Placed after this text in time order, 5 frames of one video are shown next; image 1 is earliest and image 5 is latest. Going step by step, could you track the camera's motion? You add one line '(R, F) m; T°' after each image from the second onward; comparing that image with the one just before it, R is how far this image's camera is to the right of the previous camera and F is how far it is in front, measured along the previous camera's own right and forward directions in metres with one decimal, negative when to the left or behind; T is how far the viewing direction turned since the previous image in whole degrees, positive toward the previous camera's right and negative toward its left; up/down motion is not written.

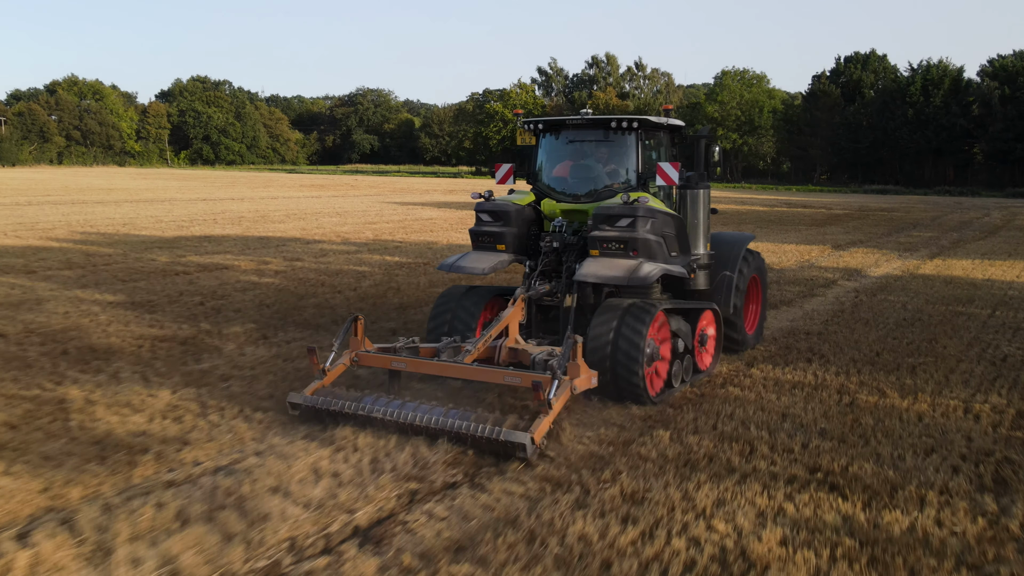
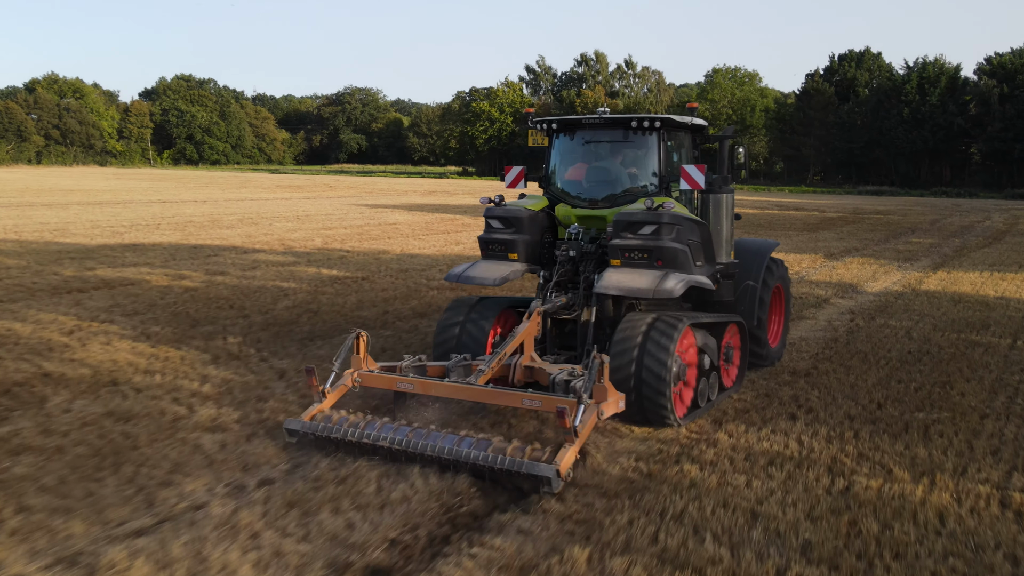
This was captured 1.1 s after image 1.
(+0.5, +1.5) m; 0°
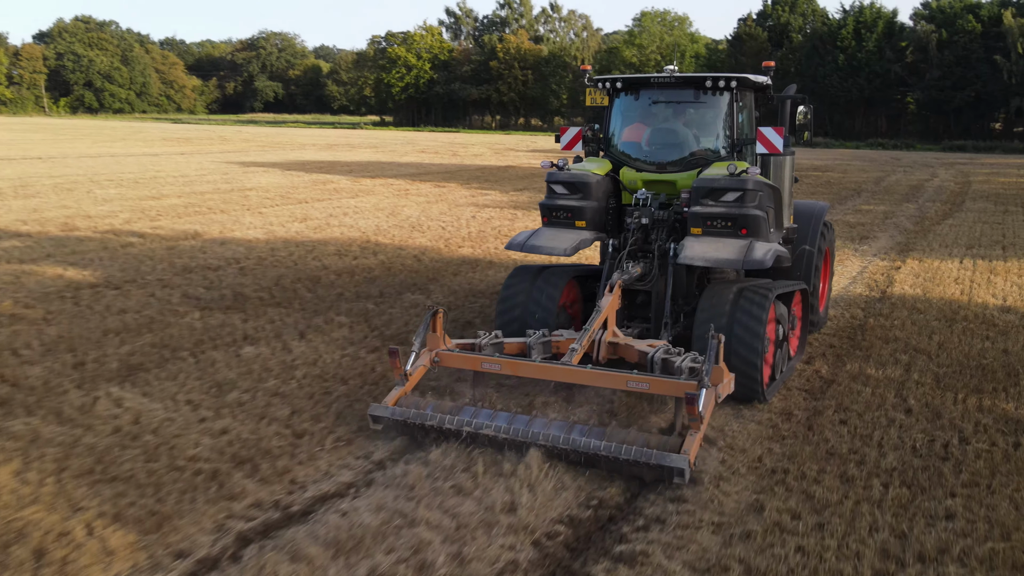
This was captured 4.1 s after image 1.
(+1.0, +3.3) m; +4°
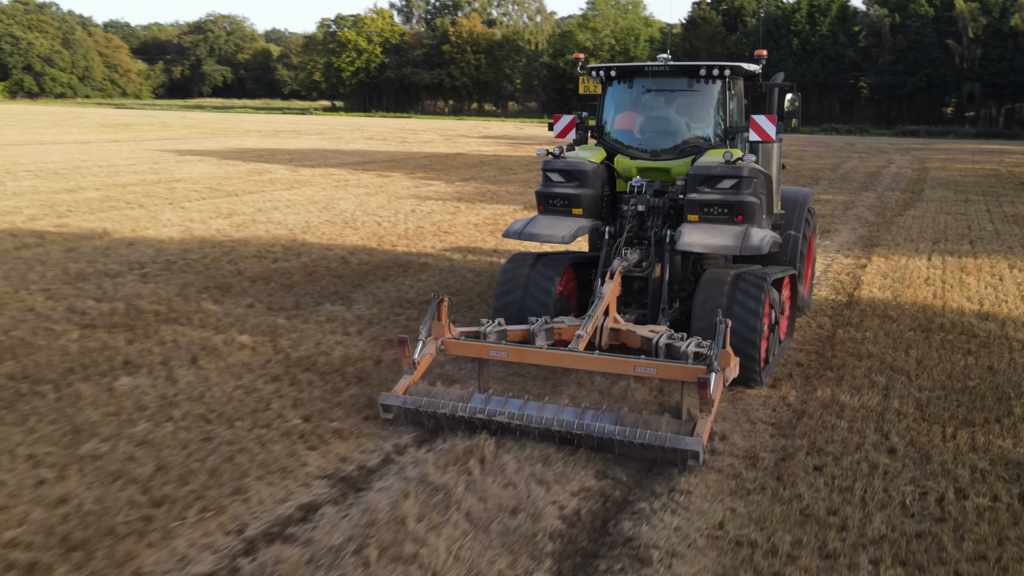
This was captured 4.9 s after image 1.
(+0.2, +0.8) m; +3°
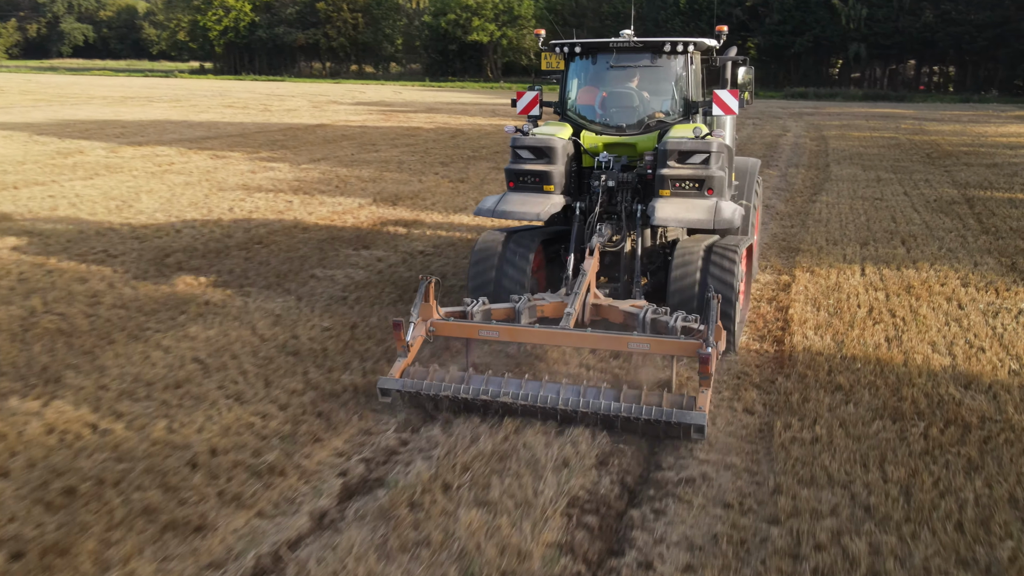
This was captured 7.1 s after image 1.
(+0.5, +2.2) m; +6°
